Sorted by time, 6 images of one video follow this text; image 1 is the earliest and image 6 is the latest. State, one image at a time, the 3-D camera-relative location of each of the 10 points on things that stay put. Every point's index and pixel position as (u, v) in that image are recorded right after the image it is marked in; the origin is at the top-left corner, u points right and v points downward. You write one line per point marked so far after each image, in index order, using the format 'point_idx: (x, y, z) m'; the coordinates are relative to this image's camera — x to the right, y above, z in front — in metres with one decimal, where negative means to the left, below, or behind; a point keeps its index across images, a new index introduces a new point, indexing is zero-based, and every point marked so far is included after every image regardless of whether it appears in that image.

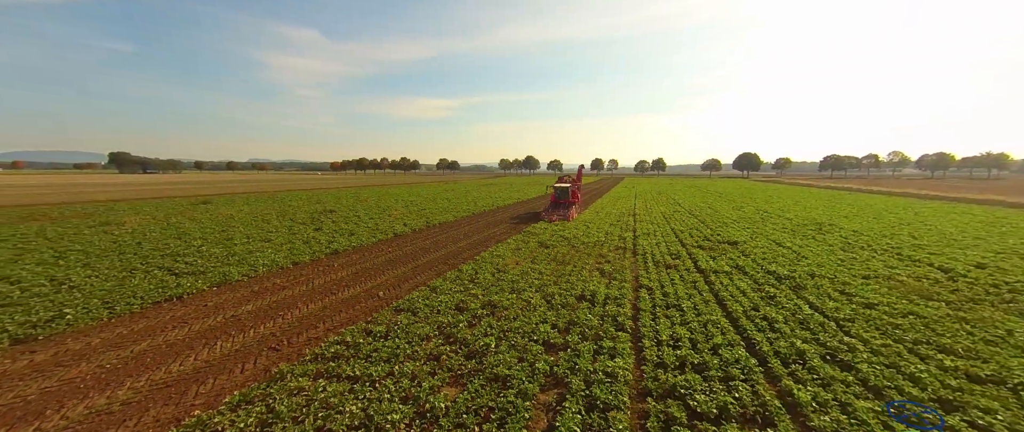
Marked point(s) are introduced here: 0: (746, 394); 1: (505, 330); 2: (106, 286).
0: (+3.1, -2.3, +4.3) m
1: (-0.2, -2.3, +6.5) m
2: (-16.3, -2.8, +13.2) m
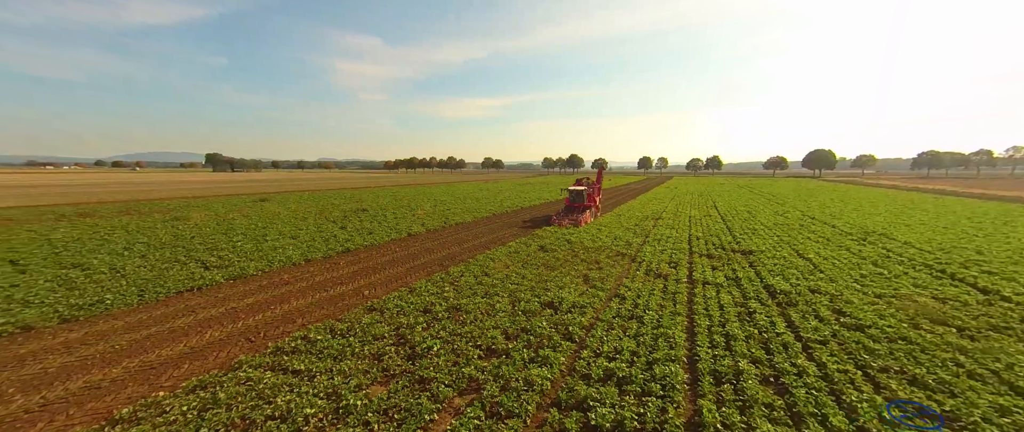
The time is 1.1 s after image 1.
0: (+1.8, -2.5, +4.2) m
1: (-1.2, -2.4, +6.7) m
2: (-16.5, -2.7, +15.0) m
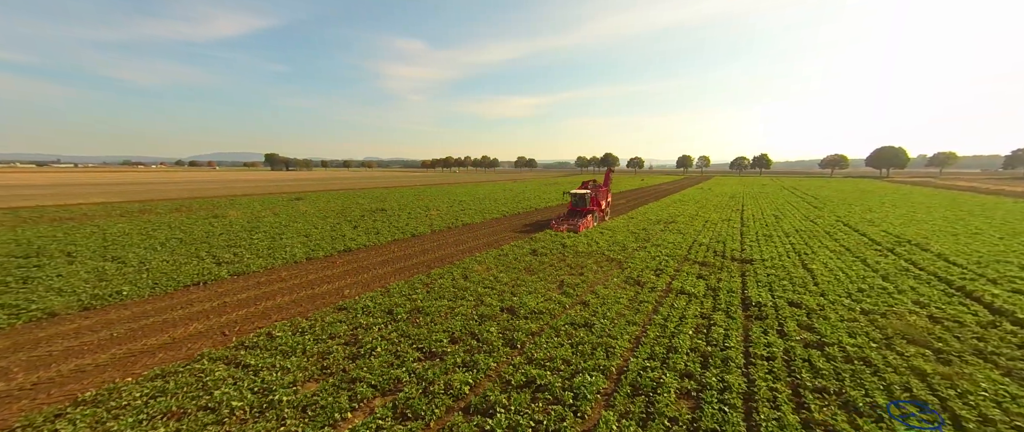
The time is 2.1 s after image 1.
0: (+0.5, -2.7, +4.3) m
1: (-2.3, -2.5, +7.0) m
2: (-17.0, -2.6, +16.4) m
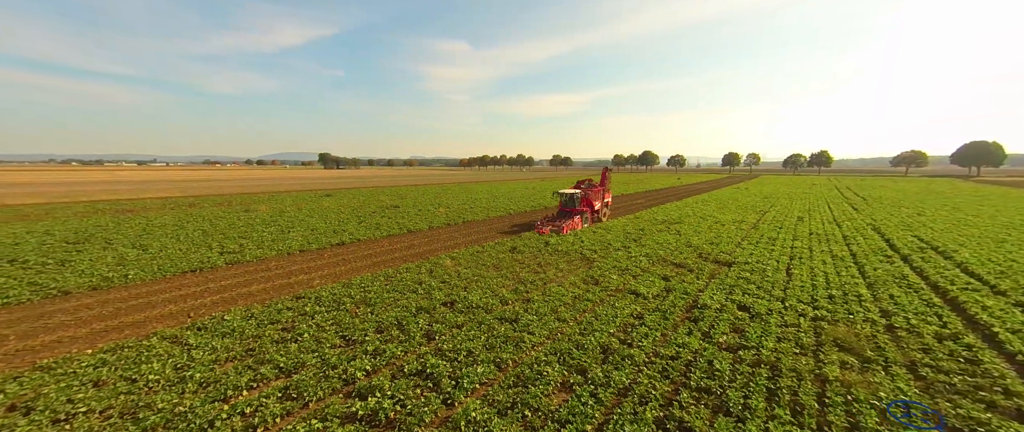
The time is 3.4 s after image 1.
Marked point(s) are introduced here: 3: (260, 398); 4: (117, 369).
0: (-1.3, -2.7, +4.6) m
1: (-4.0, -2.4, +7.4) m
2: (-18.1, -2.3, +17.8) m
3: (-3.7, -2.7, +4.8) m
4: (-6.8, -2.6, +5.6) m
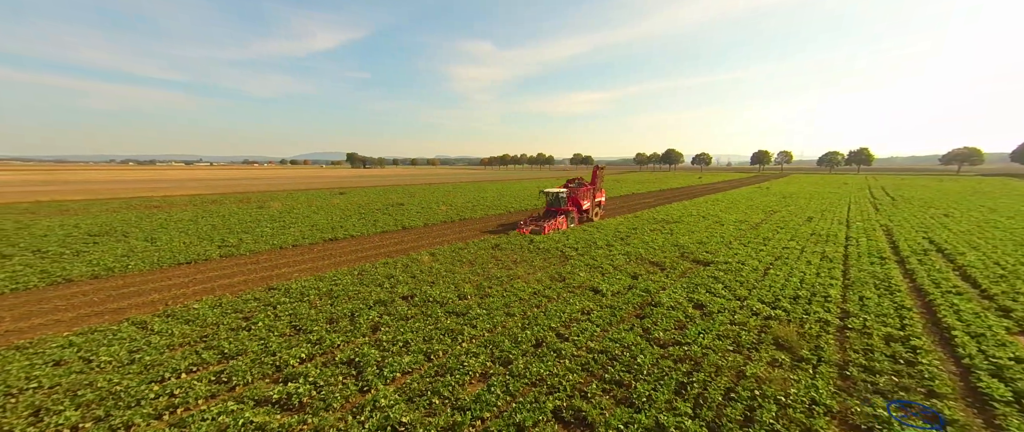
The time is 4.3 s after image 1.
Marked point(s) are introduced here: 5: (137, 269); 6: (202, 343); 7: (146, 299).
0: (-2.7, -2.6, +4.9) m
1: (-5.3, -2.3, +7.8) m
2: (-18.9, -2.0, +18.7) m
3: (-5.0, -2.6, +5.2) m
4: (-8.1, -2.5, +6.1) m
5: (-16.4, -2.3, +14.1) m
6: (-6.1, -2.5, +6.4) m
7: (-10.8, -2.5, +9.7) m
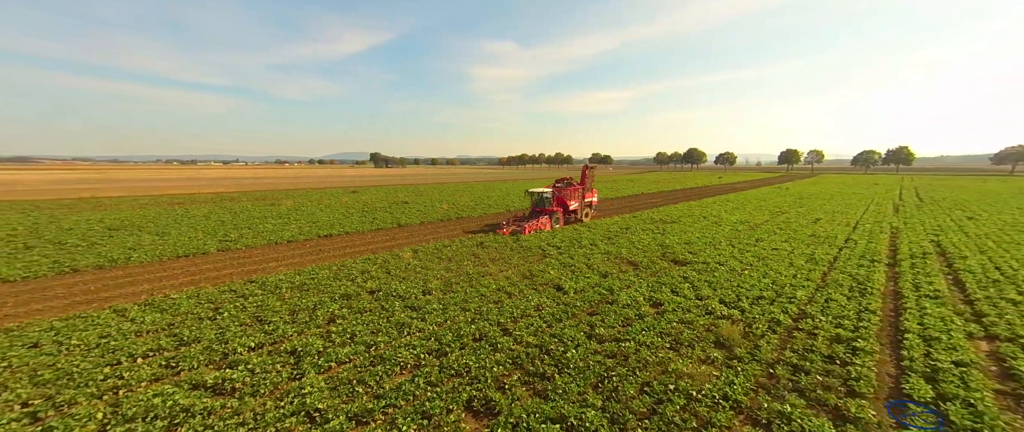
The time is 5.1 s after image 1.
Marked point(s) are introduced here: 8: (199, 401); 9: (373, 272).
0: (-3.9, -2.6, +5.3) m
1: (-6.4, -2.3, +8.3) m
2: (-19.8, -1.7, +19.5) m
3: (-6.2, -2.5, +5.7) m
4: (-9.3, -2.4, +6.7) m
5: (-17.3, -2.1, +14.9) m
6: (-7.3, -2.4, +6.9) m
7: (-11.9, -2.4, +10.3) m
8: (-4.3, -2.5, +4.5) m
9: (-4.9, -2.0, +11.5) m
